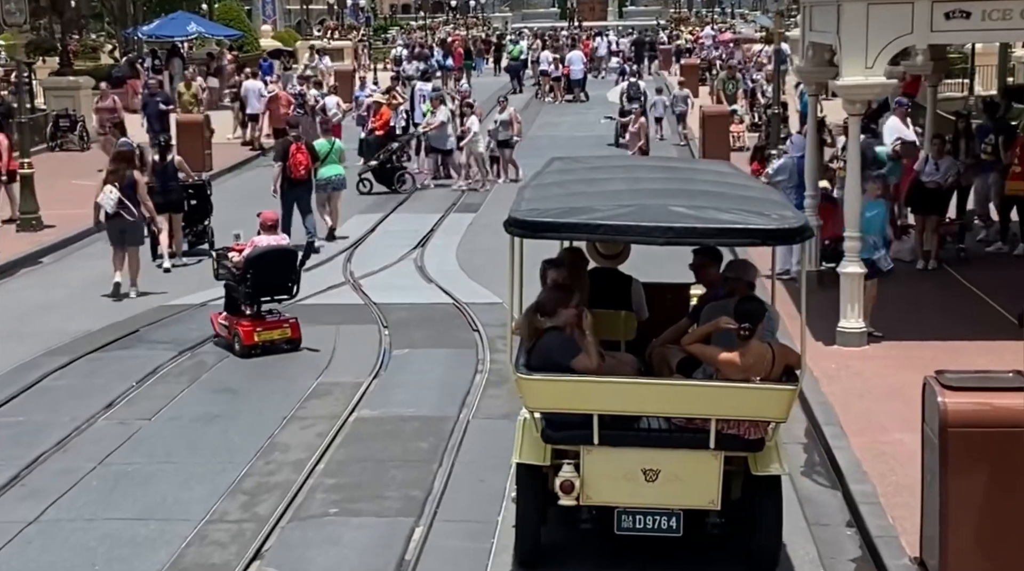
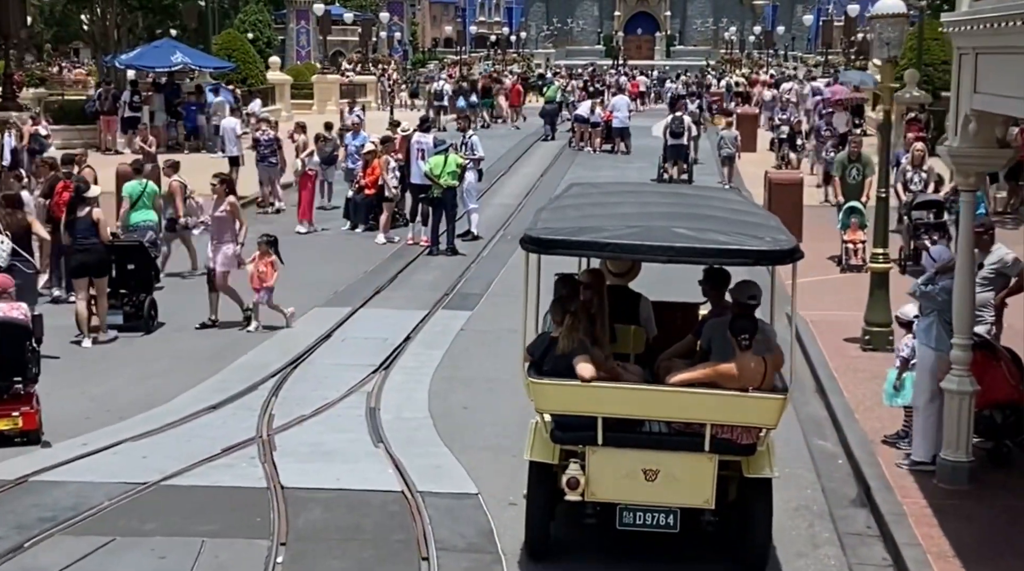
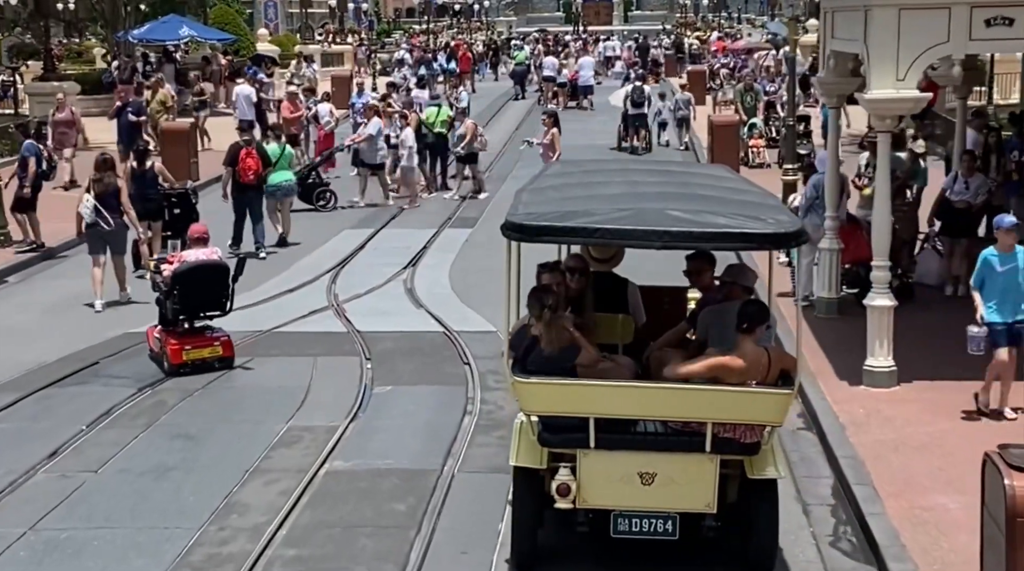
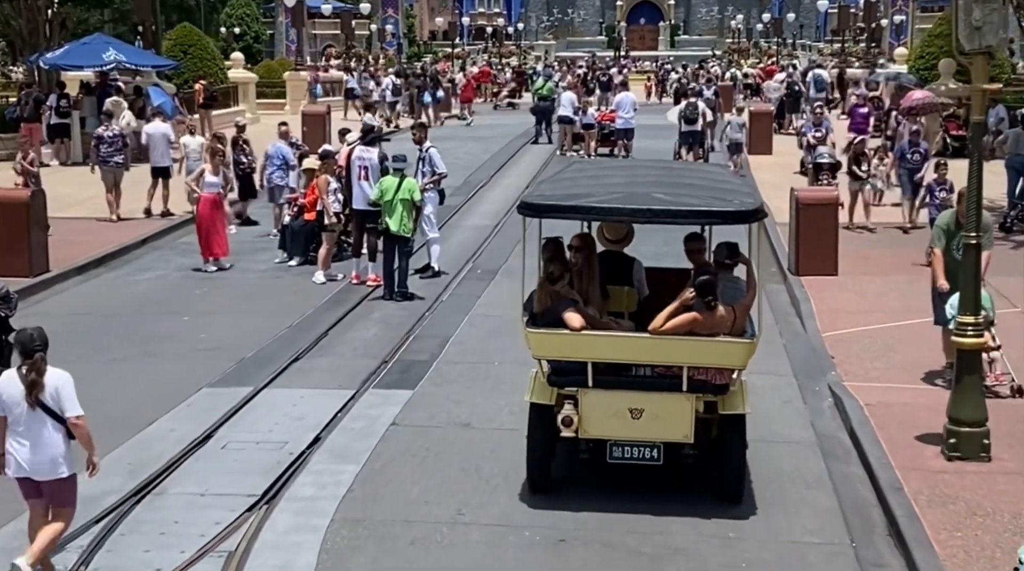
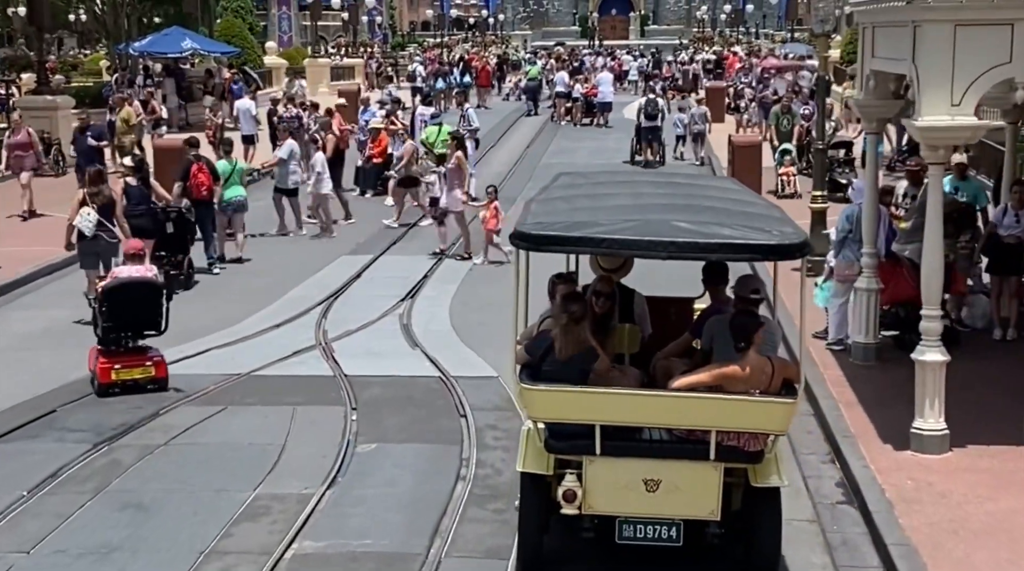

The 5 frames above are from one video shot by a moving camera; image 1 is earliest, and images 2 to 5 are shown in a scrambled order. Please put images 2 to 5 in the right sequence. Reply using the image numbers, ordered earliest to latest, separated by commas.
3, 5, 2, 4
